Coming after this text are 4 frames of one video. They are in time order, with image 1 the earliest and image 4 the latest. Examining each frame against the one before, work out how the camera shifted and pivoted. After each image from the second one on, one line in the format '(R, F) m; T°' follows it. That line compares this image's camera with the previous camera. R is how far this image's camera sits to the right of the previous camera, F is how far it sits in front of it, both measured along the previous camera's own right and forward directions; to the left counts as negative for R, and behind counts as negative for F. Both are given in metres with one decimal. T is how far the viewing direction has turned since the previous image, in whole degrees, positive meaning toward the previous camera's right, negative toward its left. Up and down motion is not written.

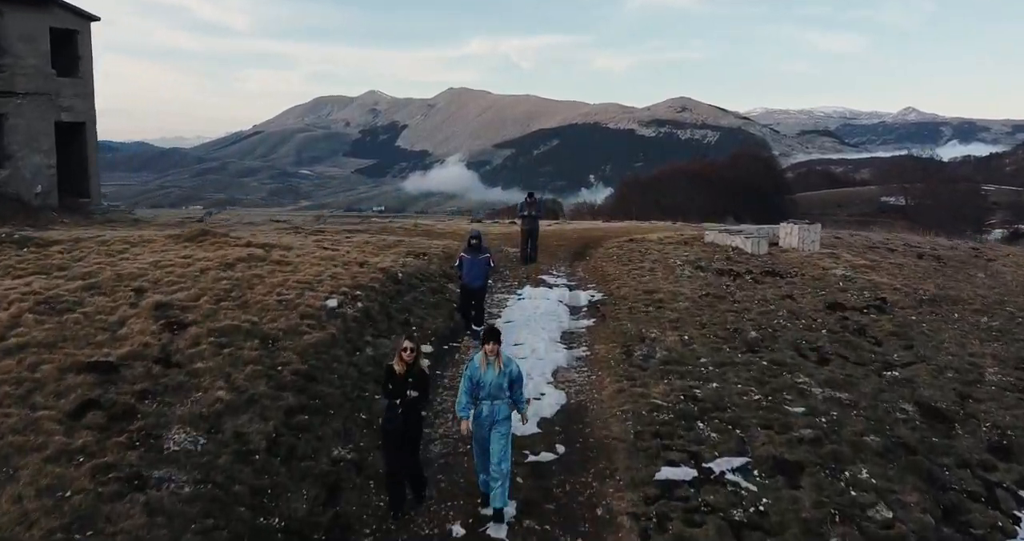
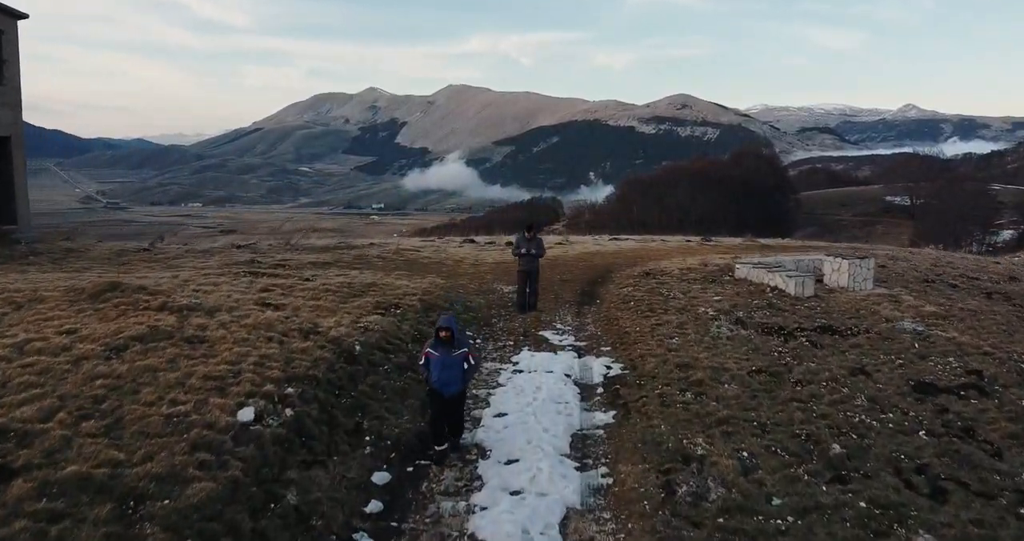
(0.0, +1.0) m; 0°
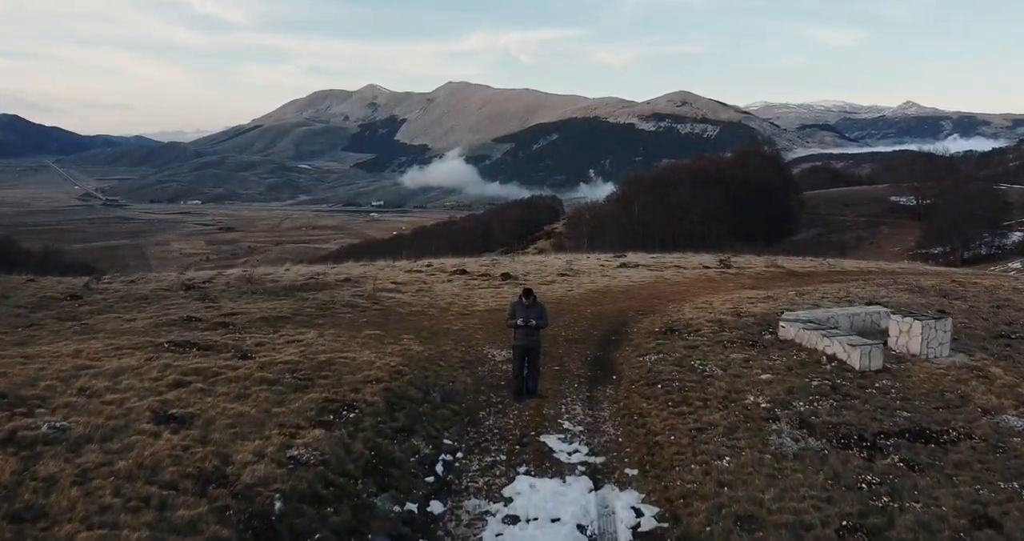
(0.0, +1.0) m; 0°
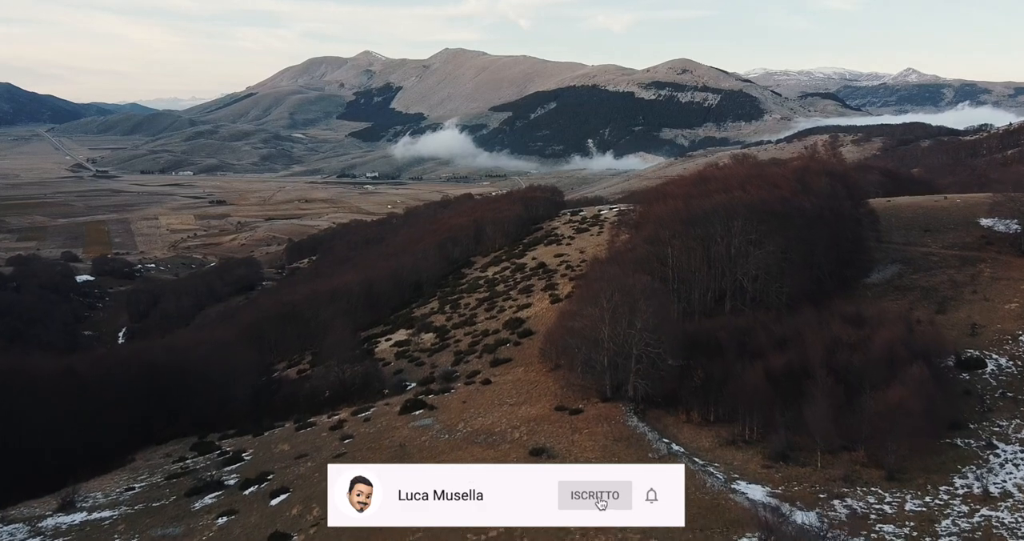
(+0.5, +15.2) m; 0°
